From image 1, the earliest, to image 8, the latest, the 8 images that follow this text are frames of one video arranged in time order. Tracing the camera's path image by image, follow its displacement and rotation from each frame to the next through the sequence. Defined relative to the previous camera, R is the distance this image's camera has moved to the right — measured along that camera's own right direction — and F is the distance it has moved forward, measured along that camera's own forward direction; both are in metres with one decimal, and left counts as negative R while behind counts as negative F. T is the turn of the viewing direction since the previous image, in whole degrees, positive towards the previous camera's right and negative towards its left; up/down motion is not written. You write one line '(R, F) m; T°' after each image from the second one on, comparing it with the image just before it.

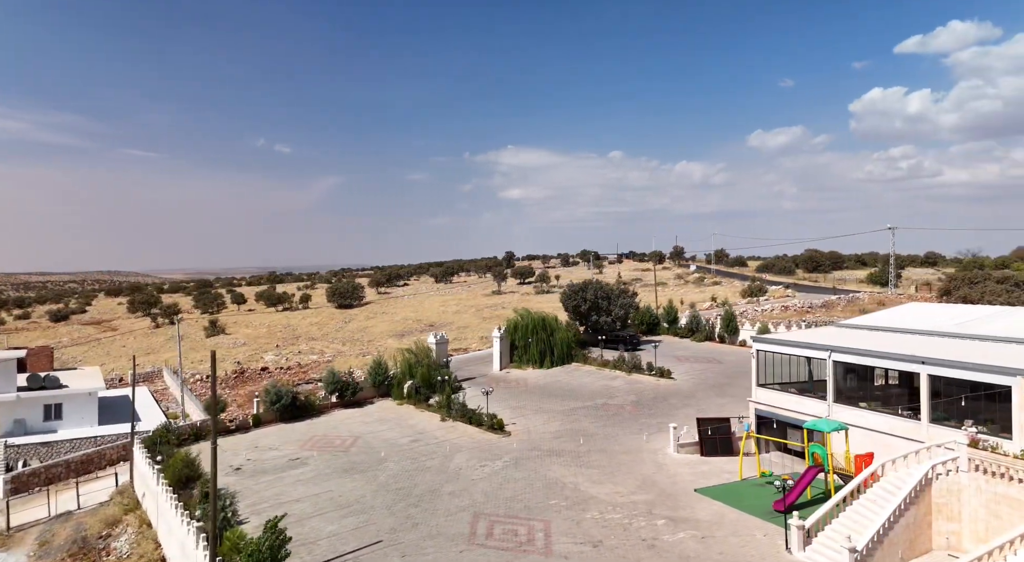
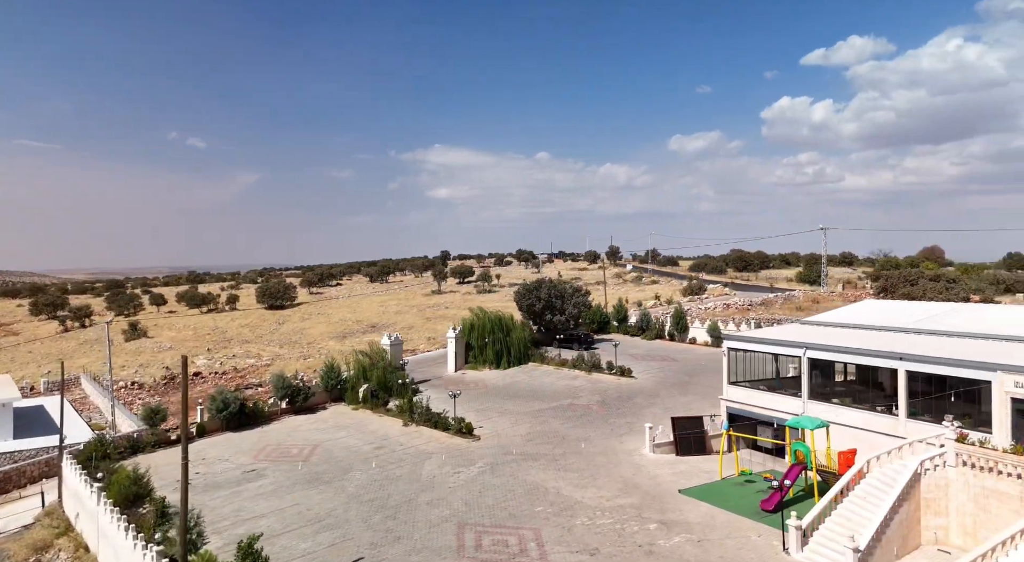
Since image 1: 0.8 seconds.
(-1.4, +0.9) m; +6°
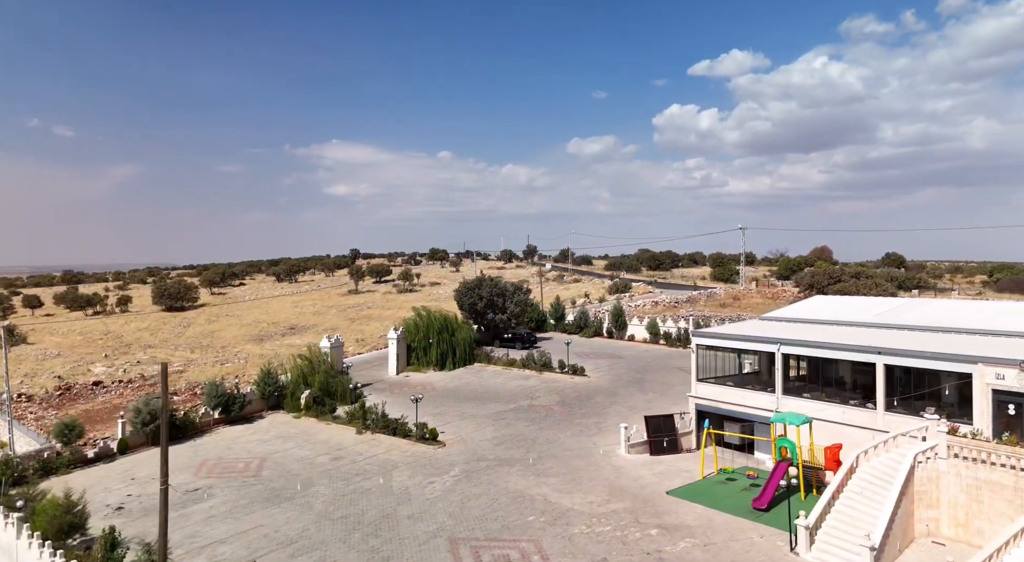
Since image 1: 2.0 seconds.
(-2.1, +1.2) m; +8°
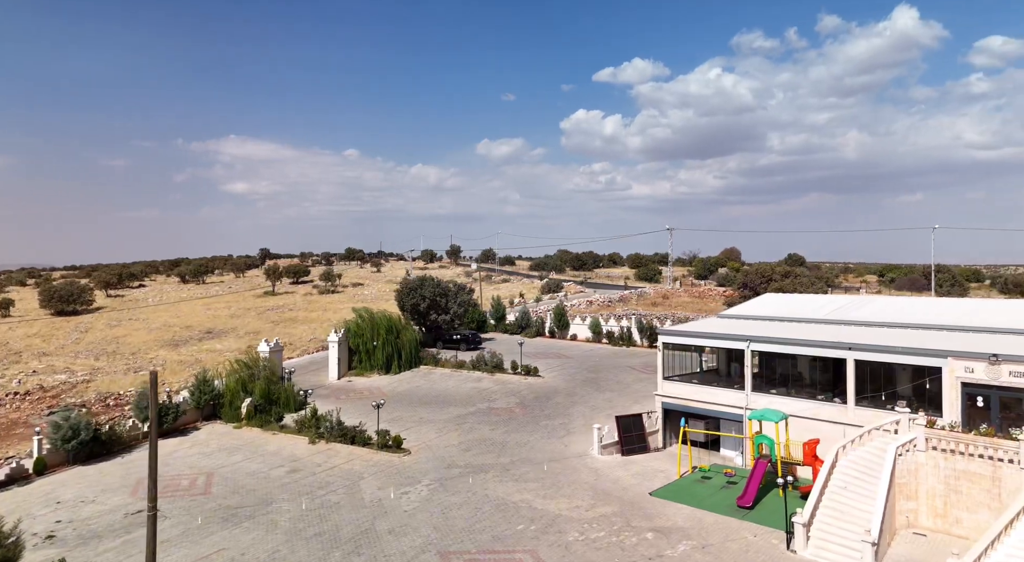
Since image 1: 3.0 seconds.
(-1.8, +0.9) m; +7°
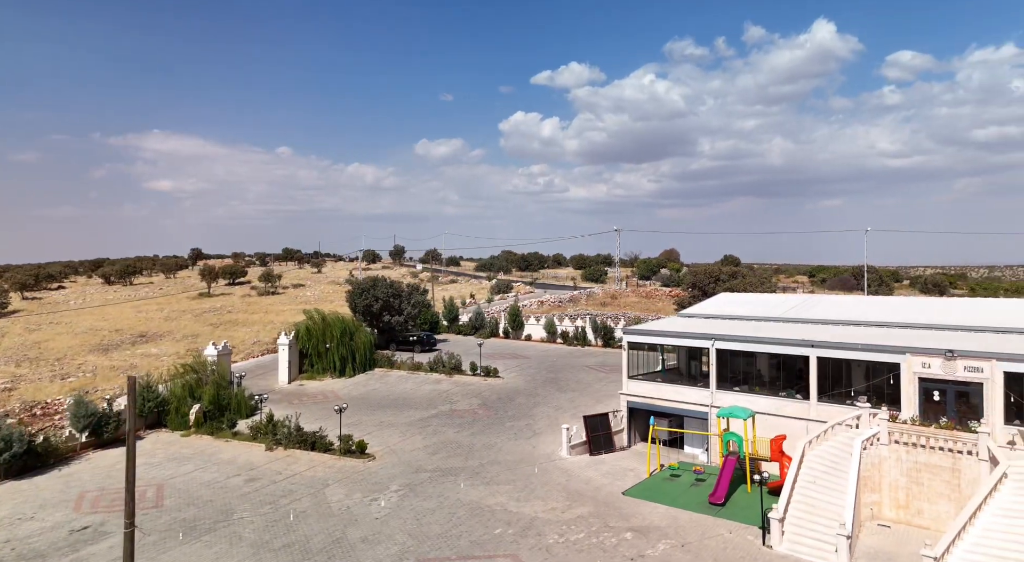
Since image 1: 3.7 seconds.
(-0.9, +0.3) m; +5°
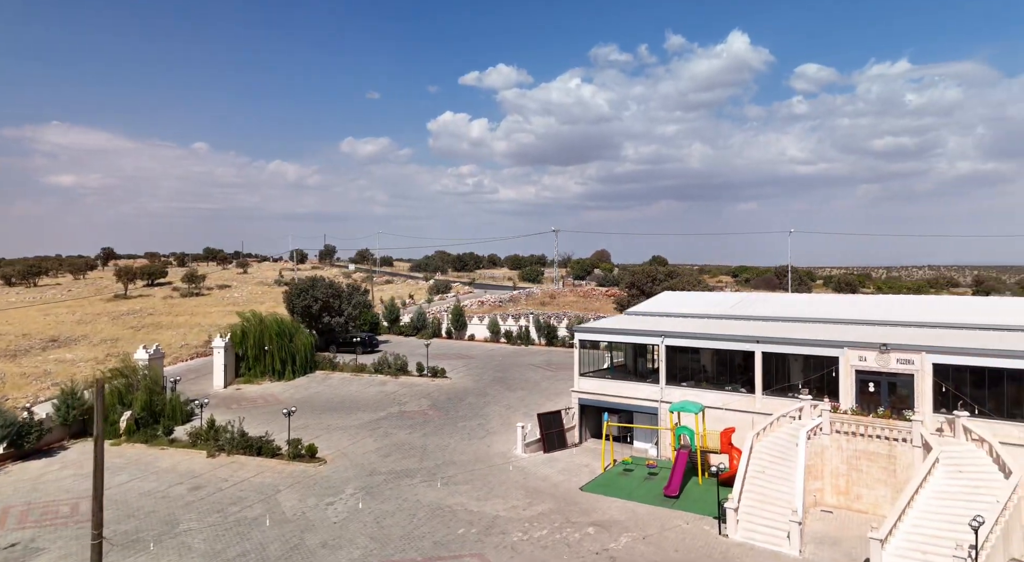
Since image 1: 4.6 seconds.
(-0.8, 0.0) m; +6°
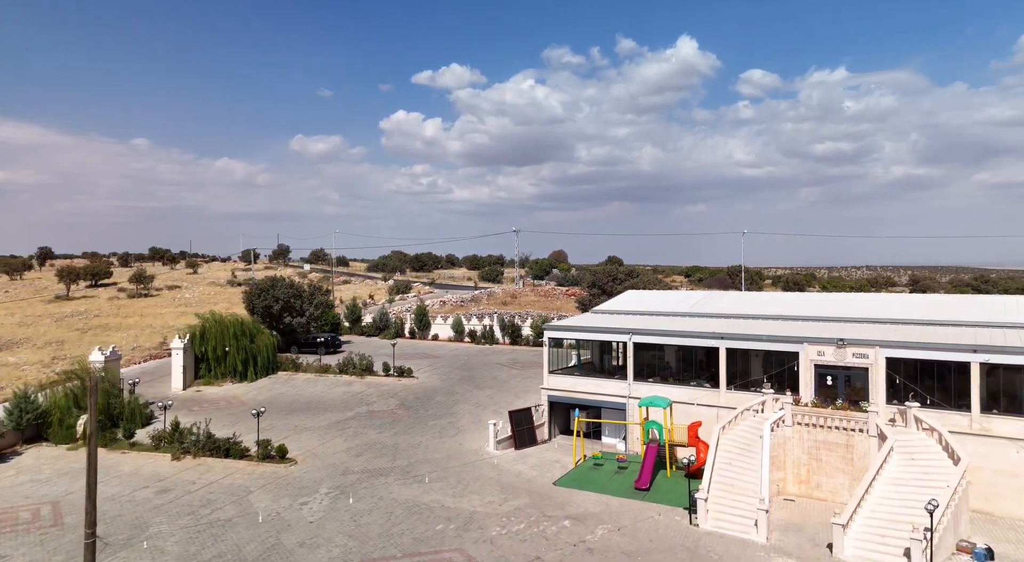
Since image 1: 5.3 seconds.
(-0.5, -0.2) m; +4°
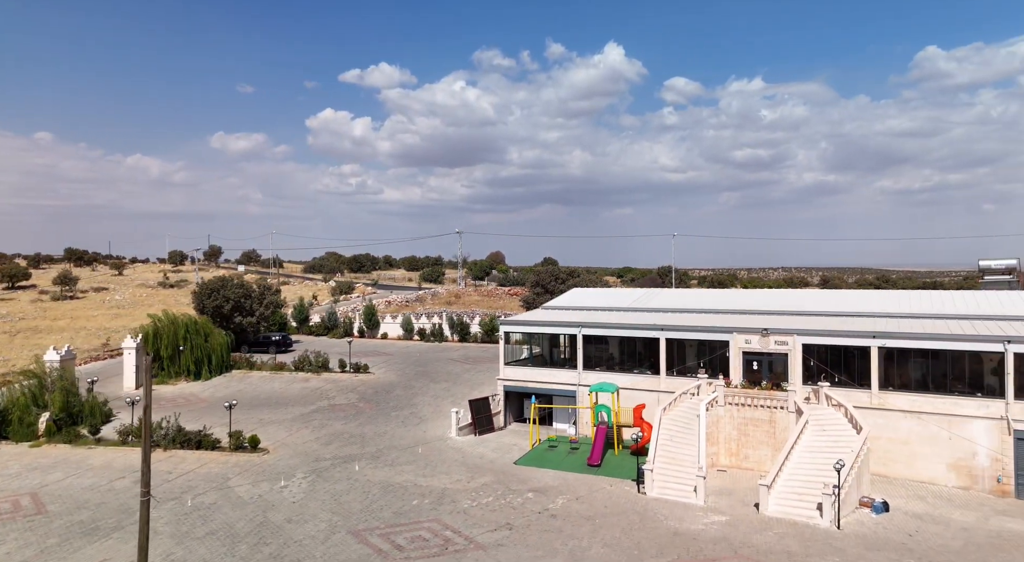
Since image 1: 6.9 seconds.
(-0.9, -1.9) m; +6°
